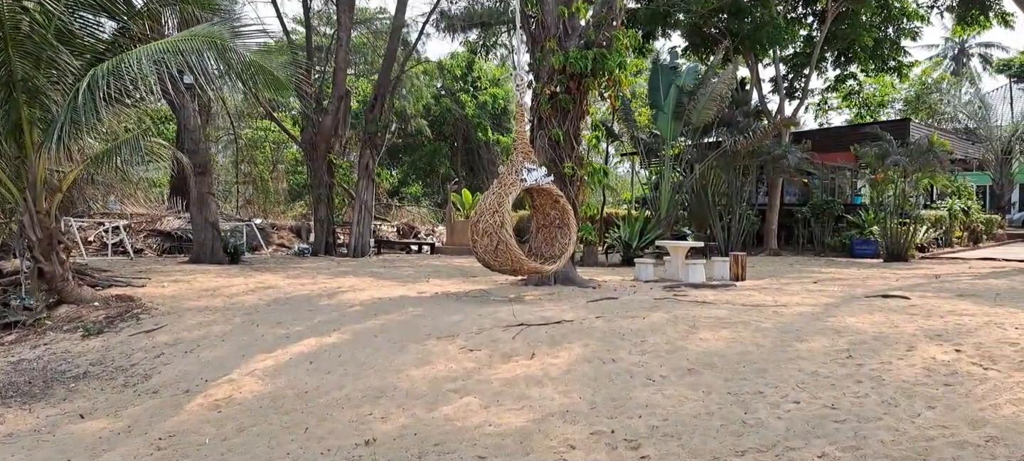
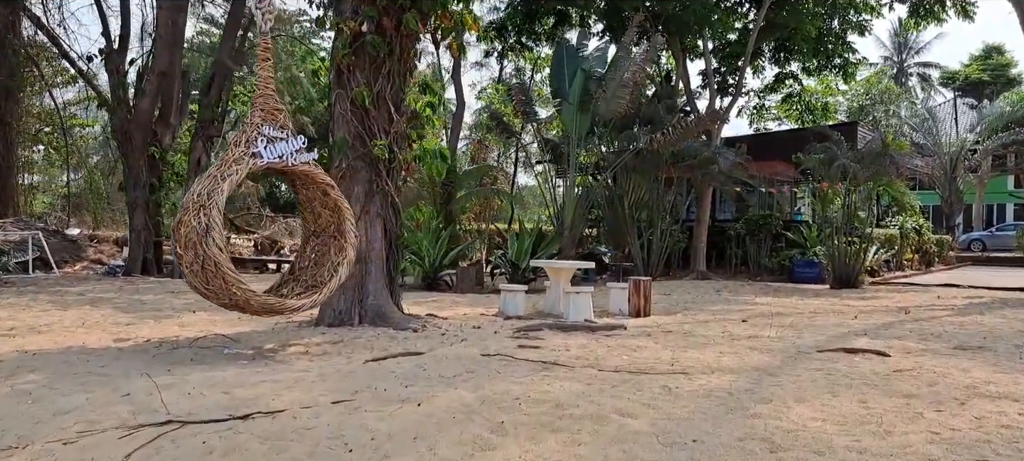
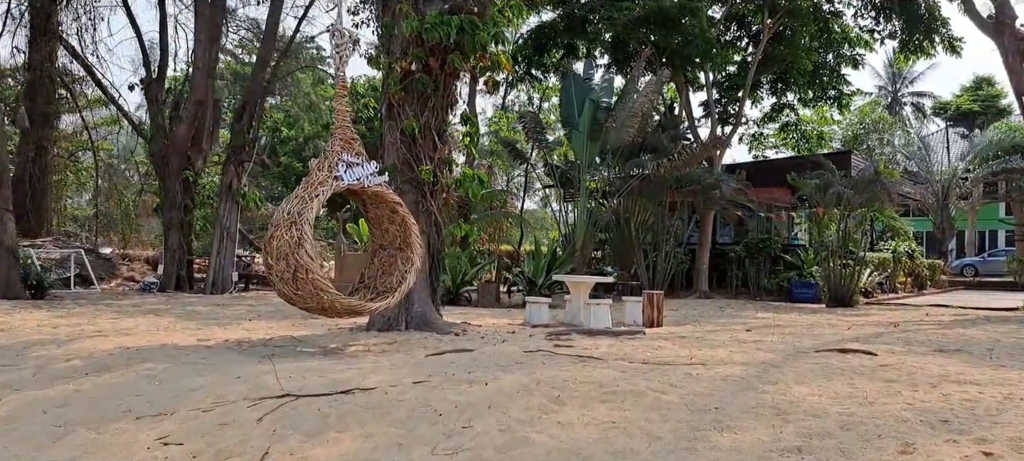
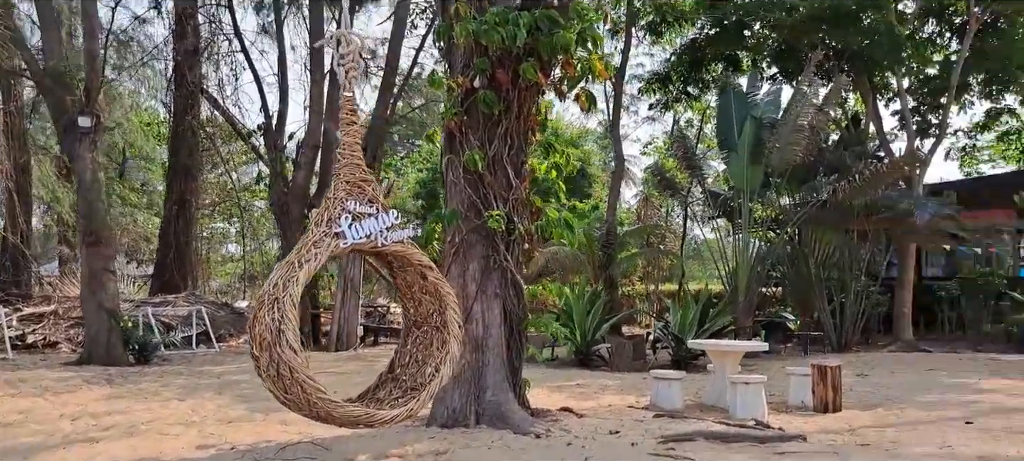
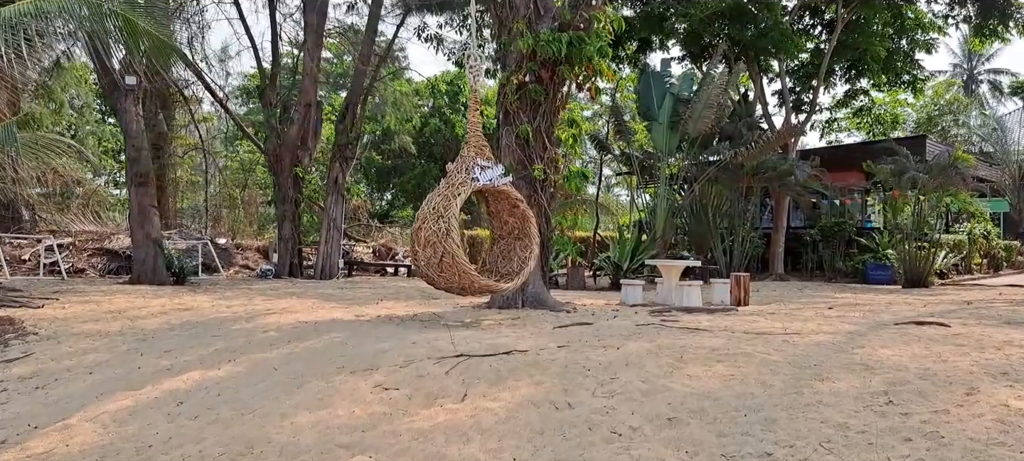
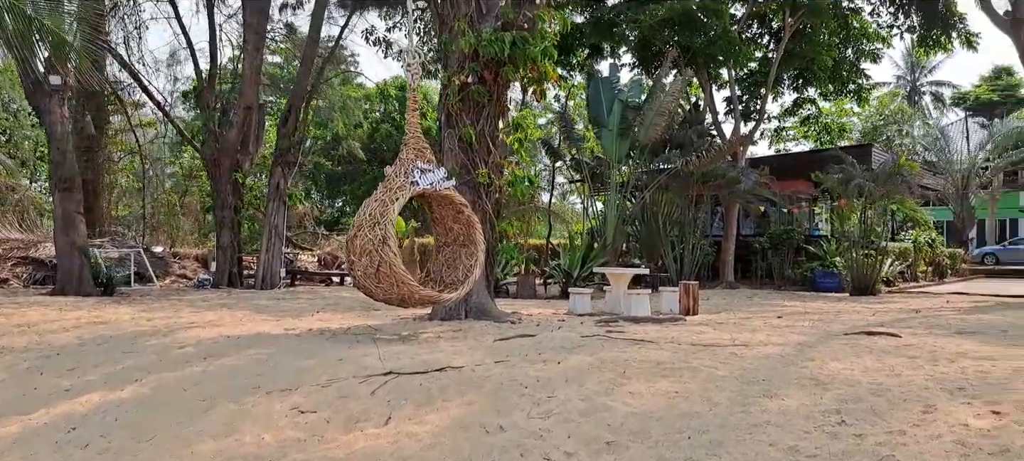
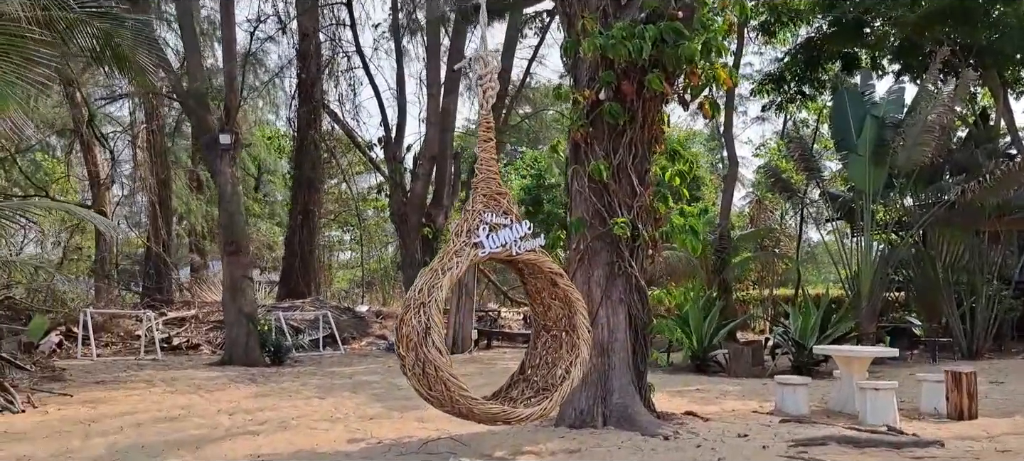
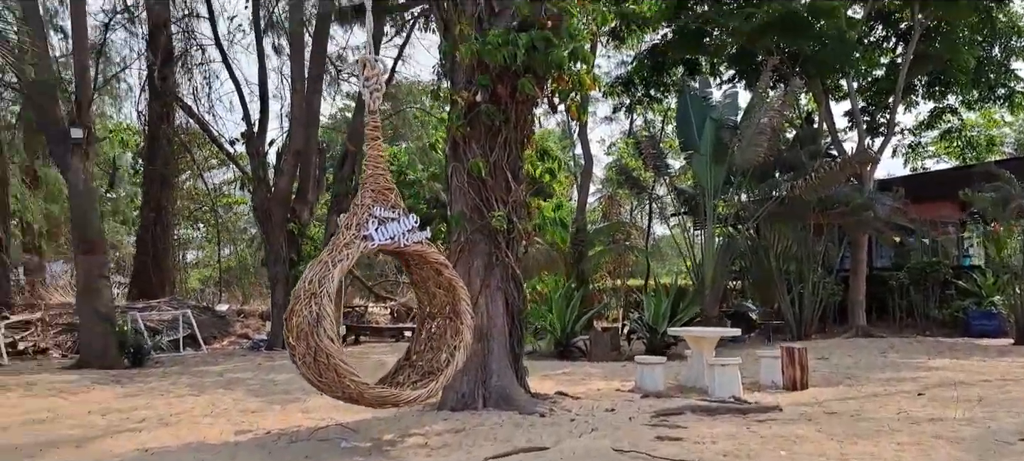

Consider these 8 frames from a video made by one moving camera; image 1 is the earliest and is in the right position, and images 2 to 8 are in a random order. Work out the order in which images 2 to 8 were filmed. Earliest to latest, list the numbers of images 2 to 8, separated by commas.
5, 6, 3, 2, 8, 7, 4
